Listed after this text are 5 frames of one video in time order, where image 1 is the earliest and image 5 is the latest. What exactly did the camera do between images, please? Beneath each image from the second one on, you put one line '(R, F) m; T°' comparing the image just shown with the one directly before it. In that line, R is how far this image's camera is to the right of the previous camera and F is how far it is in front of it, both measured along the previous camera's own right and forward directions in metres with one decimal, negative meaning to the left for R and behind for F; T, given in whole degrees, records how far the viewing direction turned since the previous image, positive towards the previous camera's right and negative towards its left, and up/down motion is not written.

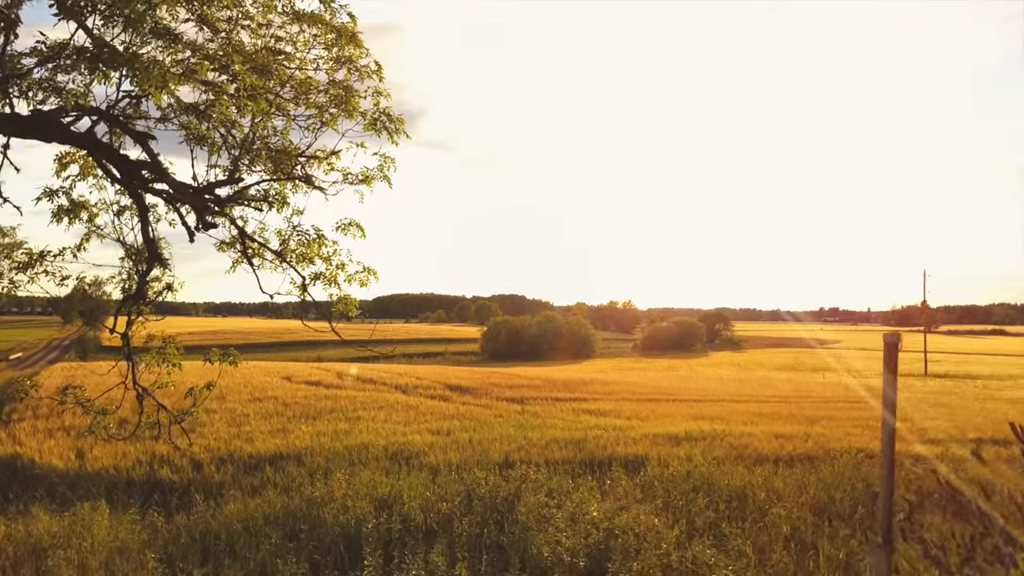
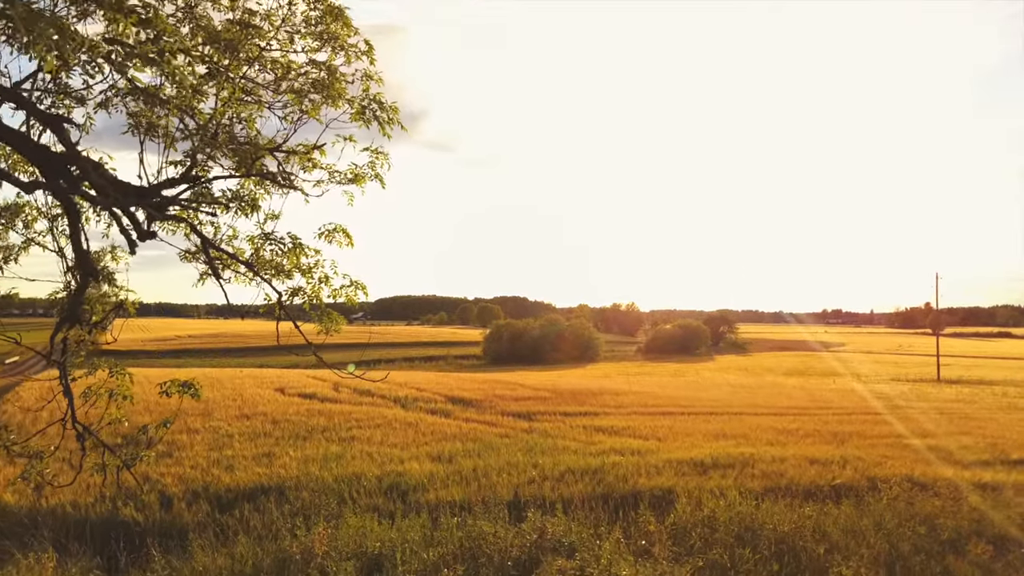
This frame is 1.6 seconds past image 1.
(-0.1, +1.3) m; 0°
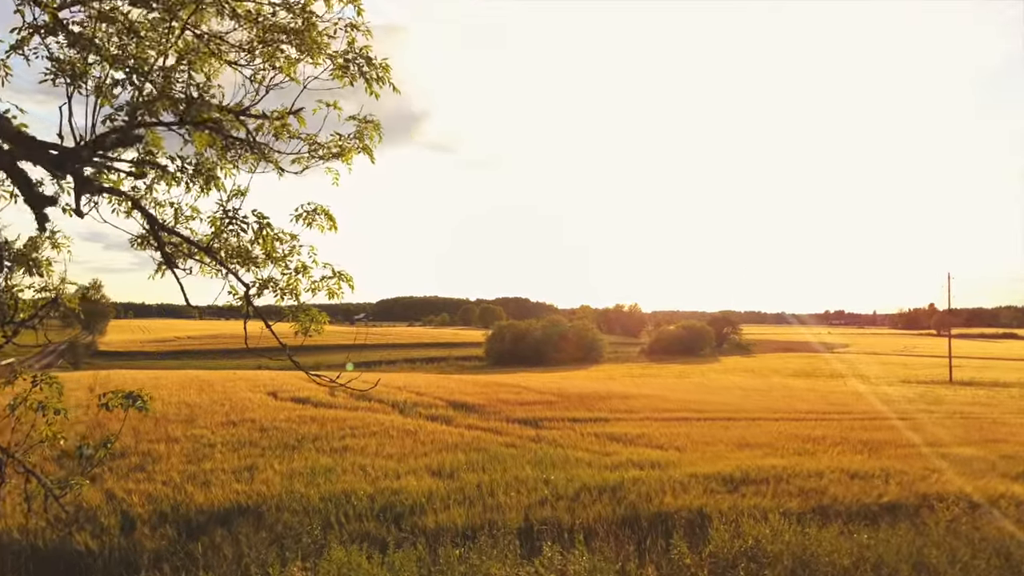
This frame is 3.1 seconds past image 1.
(-0.1, +1.2) m; 0°
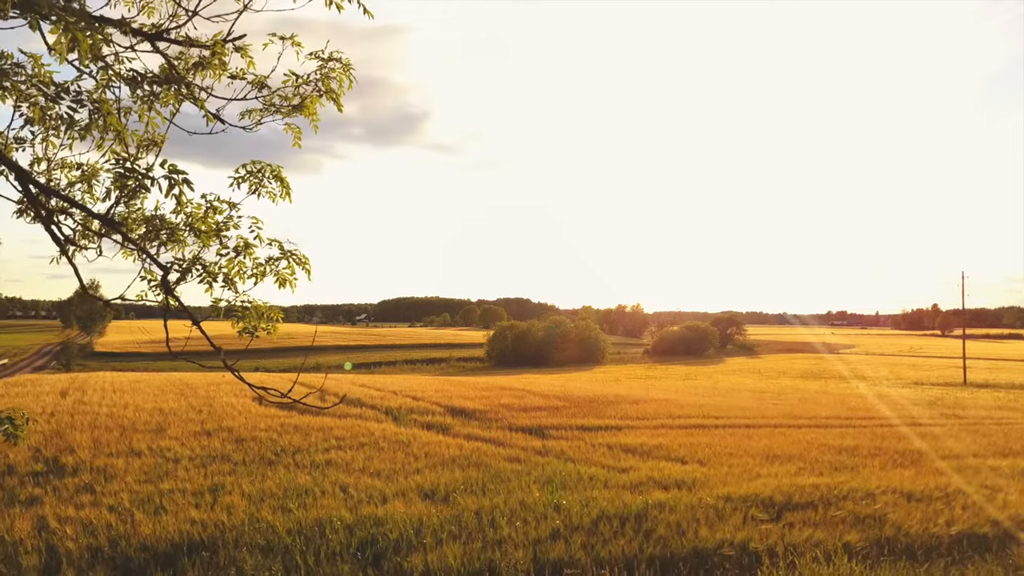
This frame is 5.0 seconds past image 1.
(0.0, +1.5) m; 0°
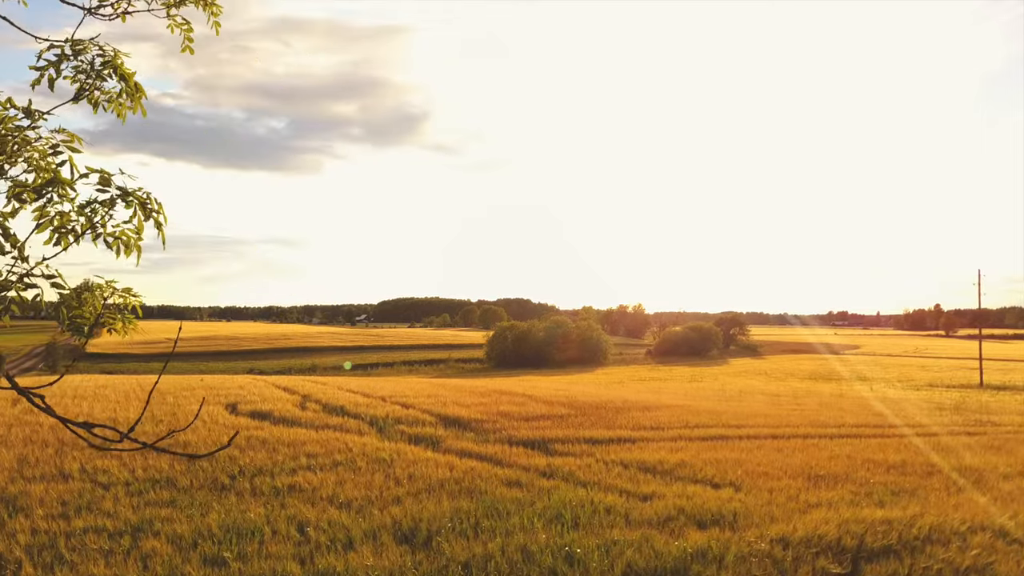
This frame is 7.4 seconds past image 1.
(0.0, +2.0) m; 0°
